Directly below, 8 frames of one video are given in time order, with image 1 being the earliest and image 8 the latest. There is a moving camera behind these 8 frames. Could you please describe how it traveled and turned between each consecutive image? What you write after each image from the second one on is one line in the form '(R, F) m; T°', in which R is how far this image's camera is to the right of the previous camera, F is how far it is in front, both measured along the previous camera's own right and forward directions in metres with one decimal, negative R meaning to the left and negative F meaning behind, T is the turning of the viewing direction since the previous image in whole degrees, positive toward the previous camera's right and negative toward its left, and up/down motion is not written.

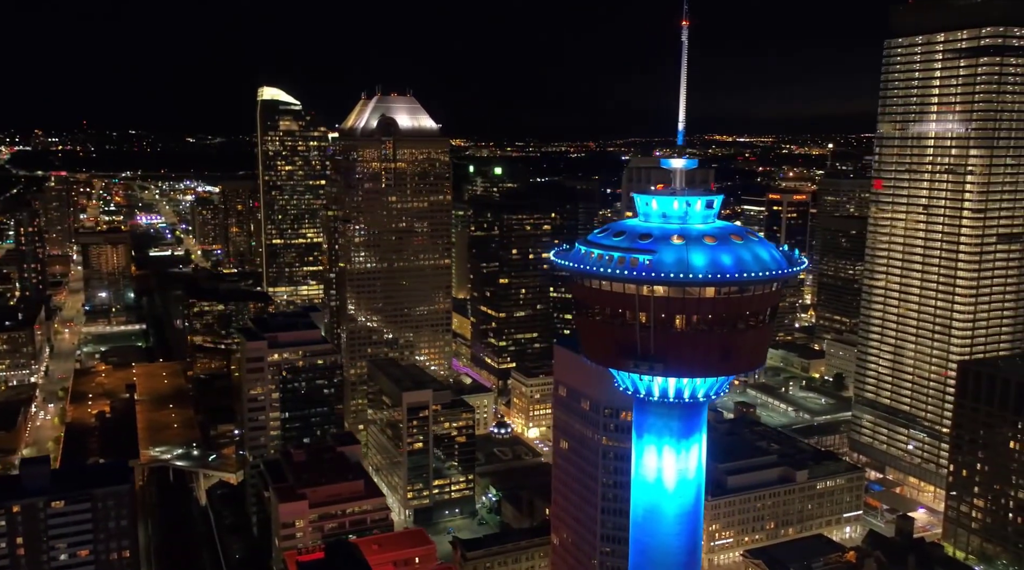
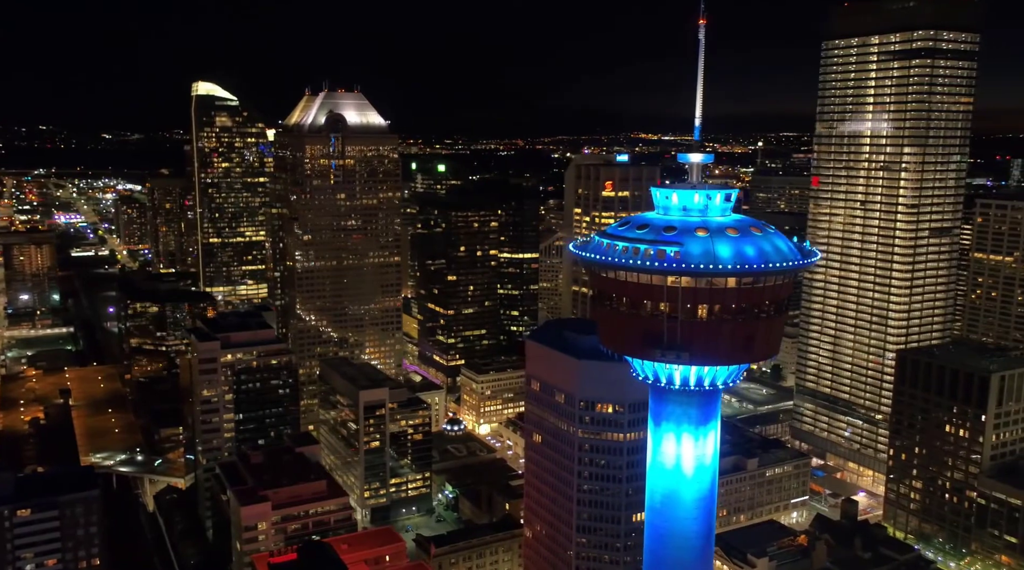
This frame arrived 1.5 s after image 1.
(-2.8, -0.3) m; +5°
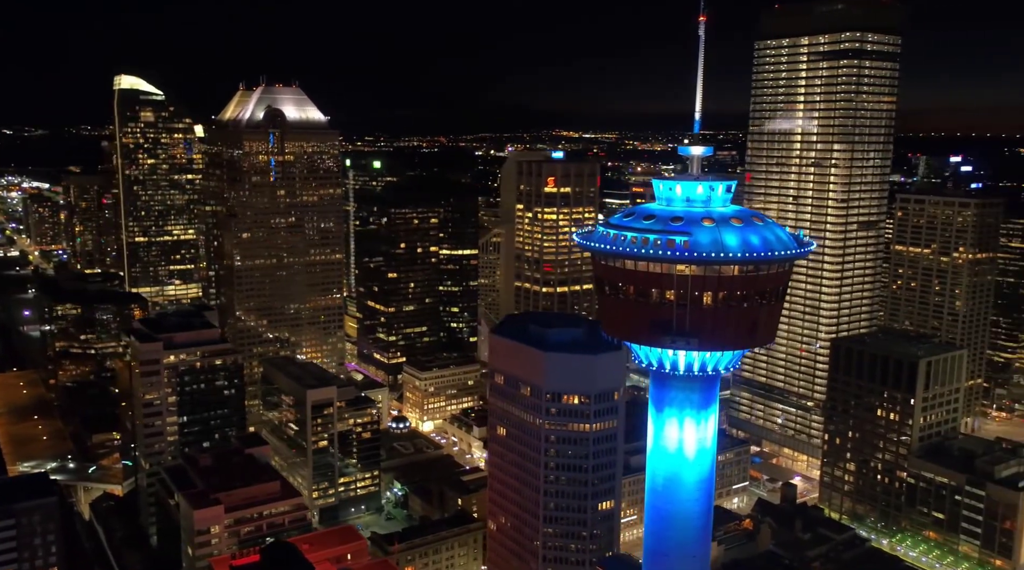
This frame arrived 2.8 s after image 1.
(-2.6, -0.3) m; +6°
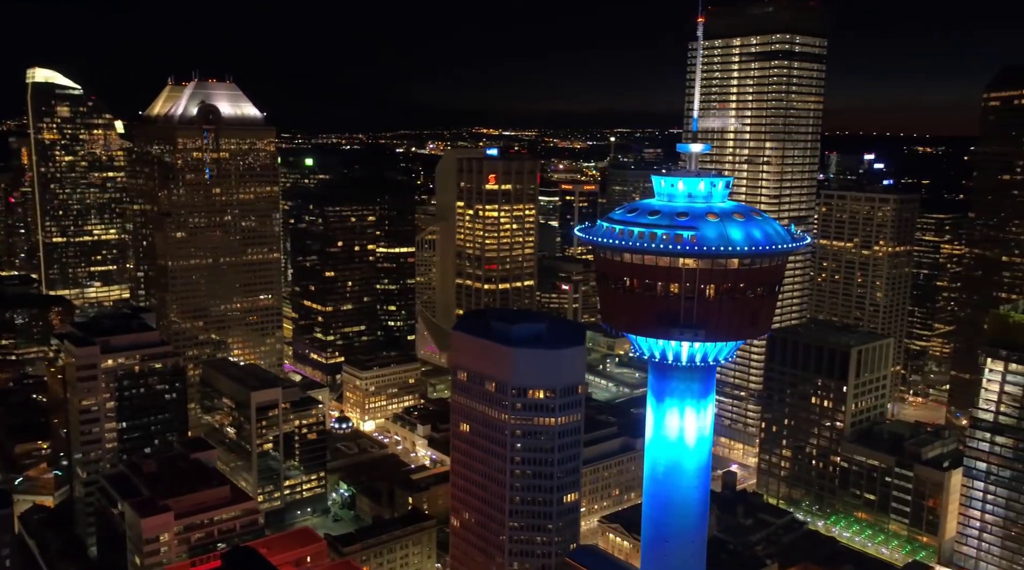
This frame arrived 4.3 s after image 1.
(-2.7, -0.2) m; +6°
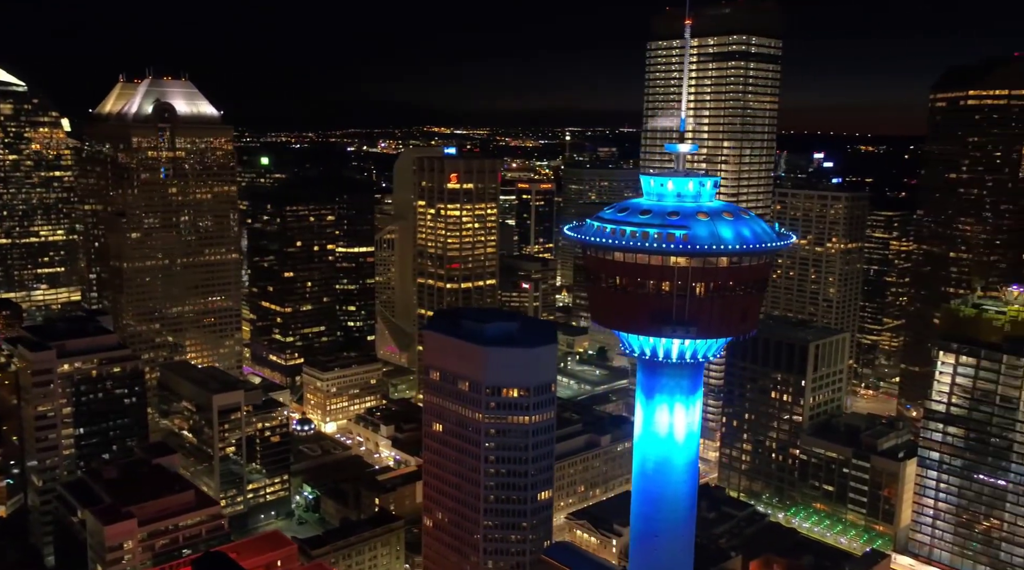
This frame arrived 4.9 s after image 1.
(-1.3, -0.1) m; +3°
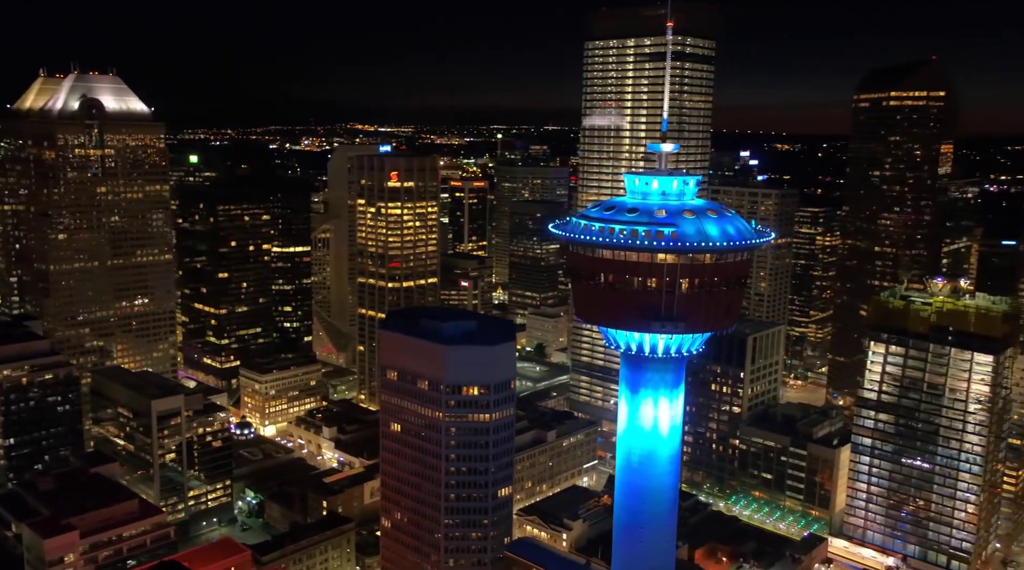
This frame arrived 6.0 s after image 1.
(-2.0, 0.0) m; +5°
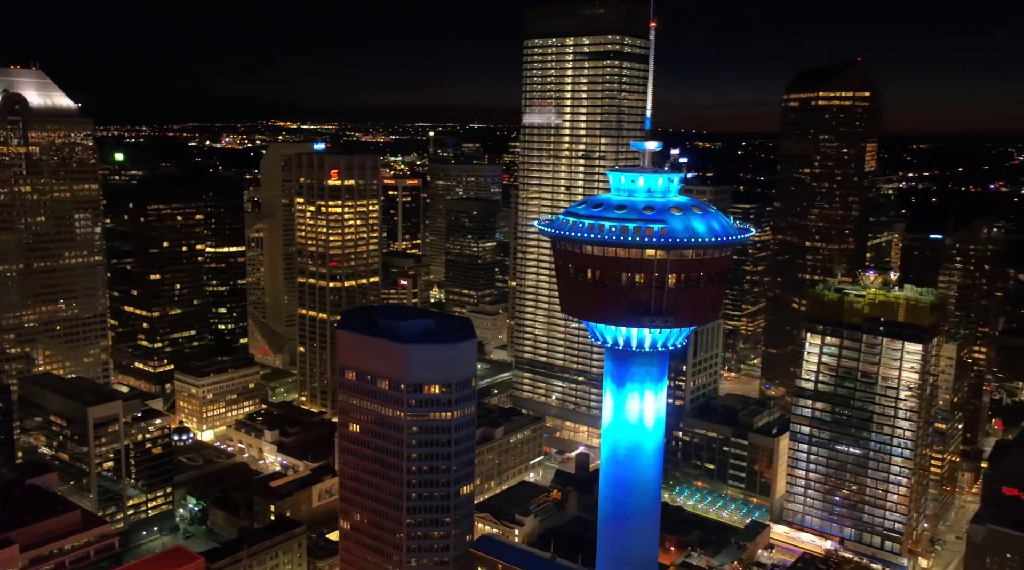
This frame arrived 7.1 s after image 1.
(-2.1, +0.1) m; +5°
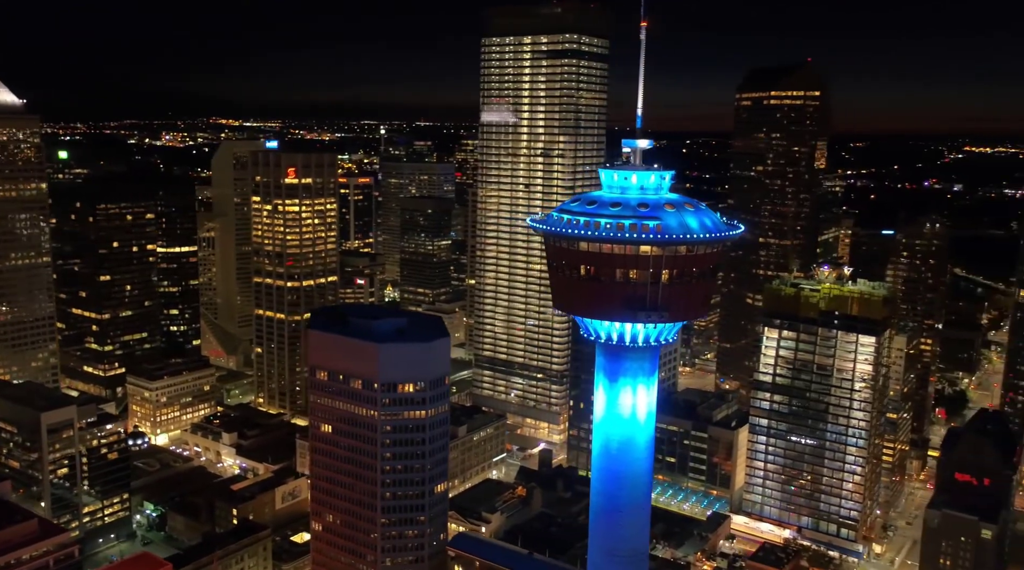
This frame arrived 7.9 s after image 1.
(-1.6, 0.0) m; +4°
